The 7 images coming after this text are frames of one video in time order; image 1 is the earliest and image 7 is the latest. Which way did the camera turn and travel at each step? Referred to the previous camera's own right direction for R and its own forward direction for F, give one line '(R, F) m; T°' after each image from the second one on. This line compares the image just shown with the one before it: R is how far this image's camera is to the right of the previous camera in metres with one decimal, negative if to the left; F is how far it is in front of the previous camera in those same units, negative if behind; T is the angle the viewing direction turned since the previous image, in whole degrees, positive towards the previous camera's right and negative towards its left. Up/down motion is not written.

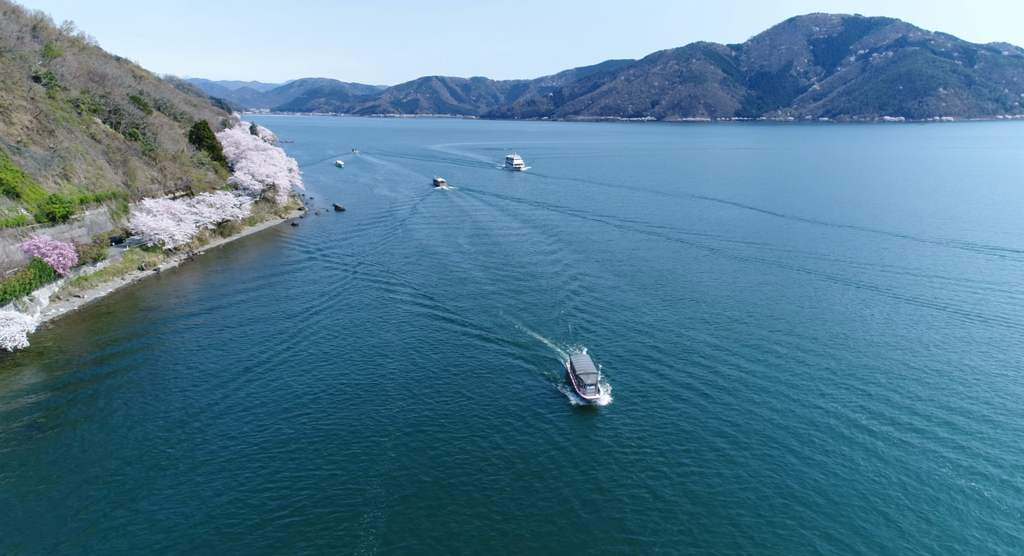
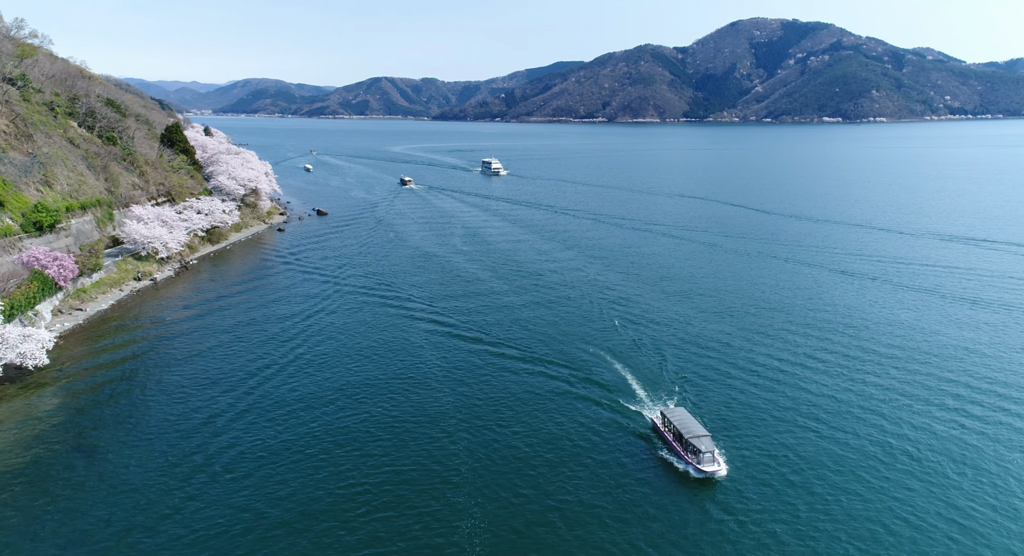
(-4.4, -0.3) m; +4°
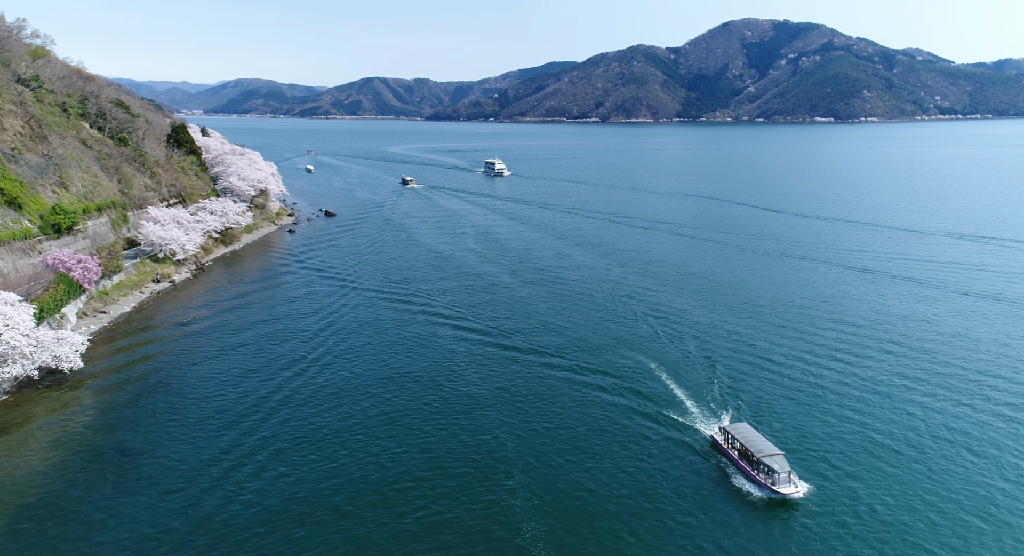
(-2.2, -0.1) m; +1°
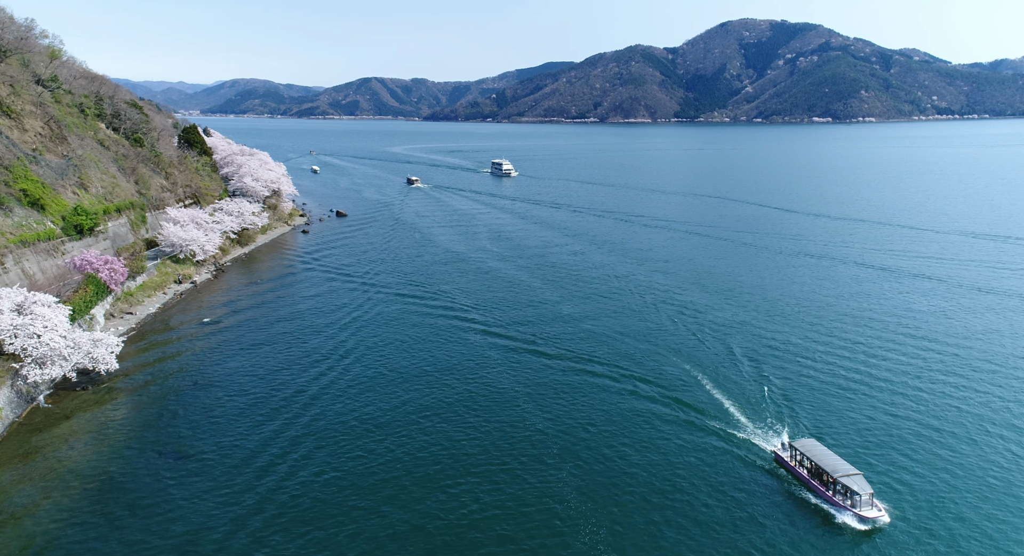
(-1.9, 0.0) m; 0°
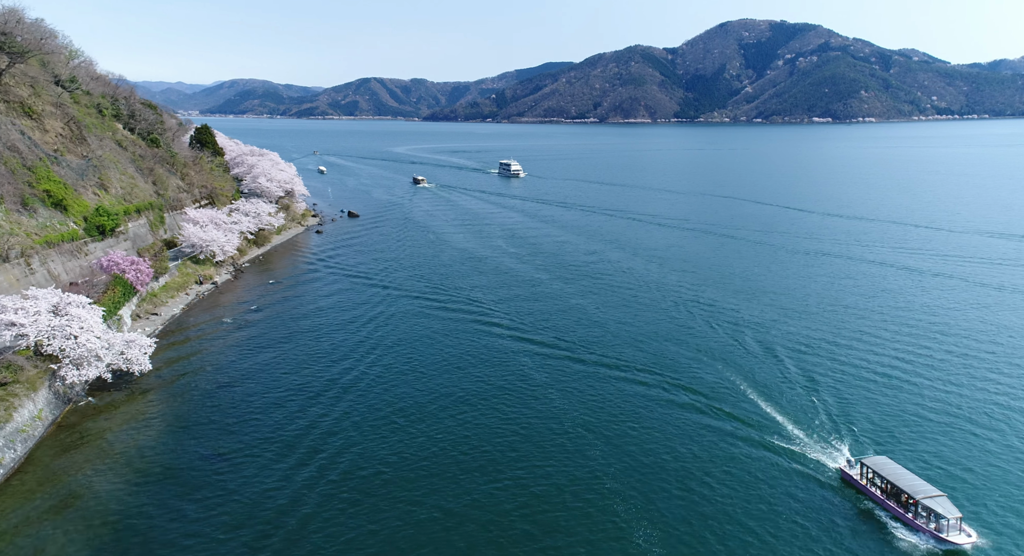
(-1.8, +0.1) m; 0°
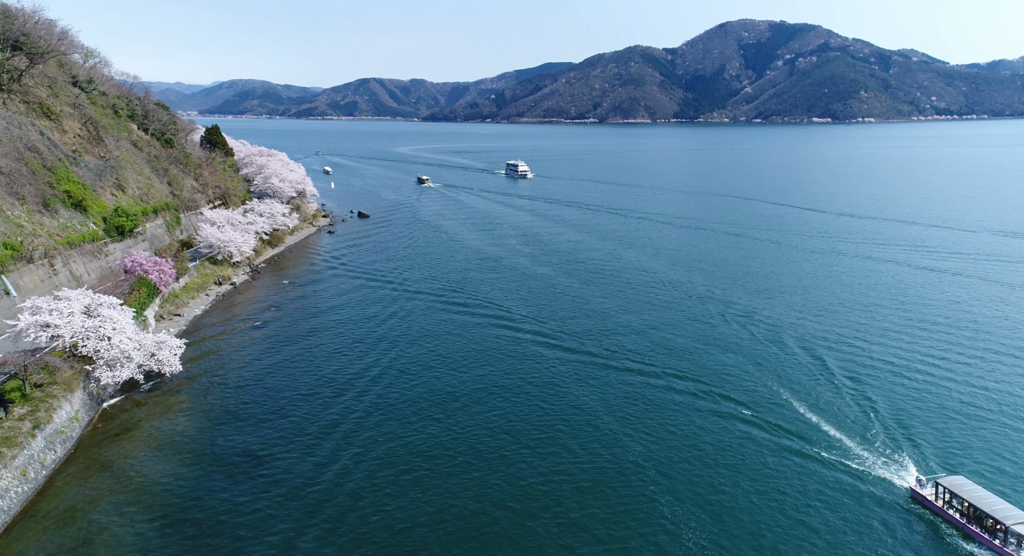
(-1.6, +0.1) m; 0°
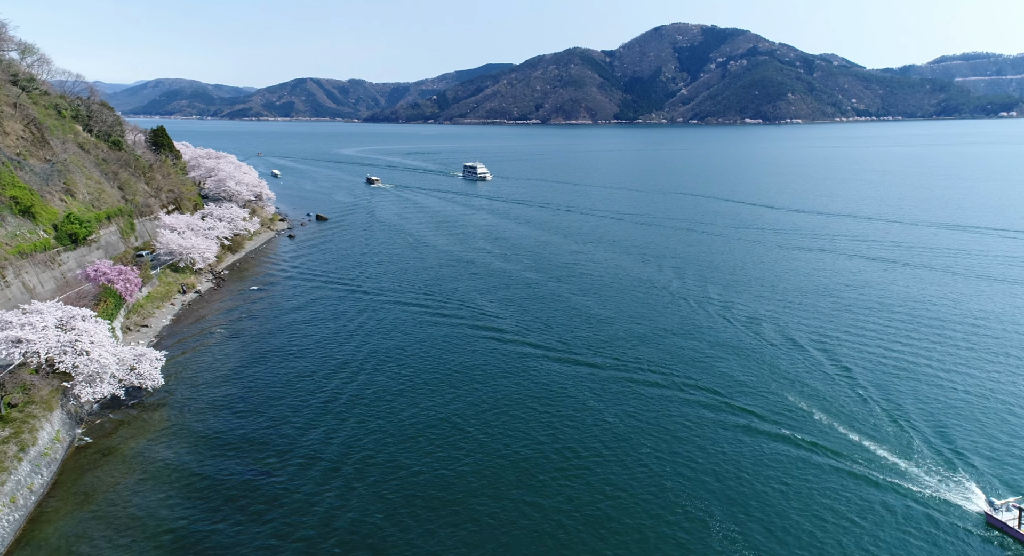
(-2.3, -0.3) m; +5°
